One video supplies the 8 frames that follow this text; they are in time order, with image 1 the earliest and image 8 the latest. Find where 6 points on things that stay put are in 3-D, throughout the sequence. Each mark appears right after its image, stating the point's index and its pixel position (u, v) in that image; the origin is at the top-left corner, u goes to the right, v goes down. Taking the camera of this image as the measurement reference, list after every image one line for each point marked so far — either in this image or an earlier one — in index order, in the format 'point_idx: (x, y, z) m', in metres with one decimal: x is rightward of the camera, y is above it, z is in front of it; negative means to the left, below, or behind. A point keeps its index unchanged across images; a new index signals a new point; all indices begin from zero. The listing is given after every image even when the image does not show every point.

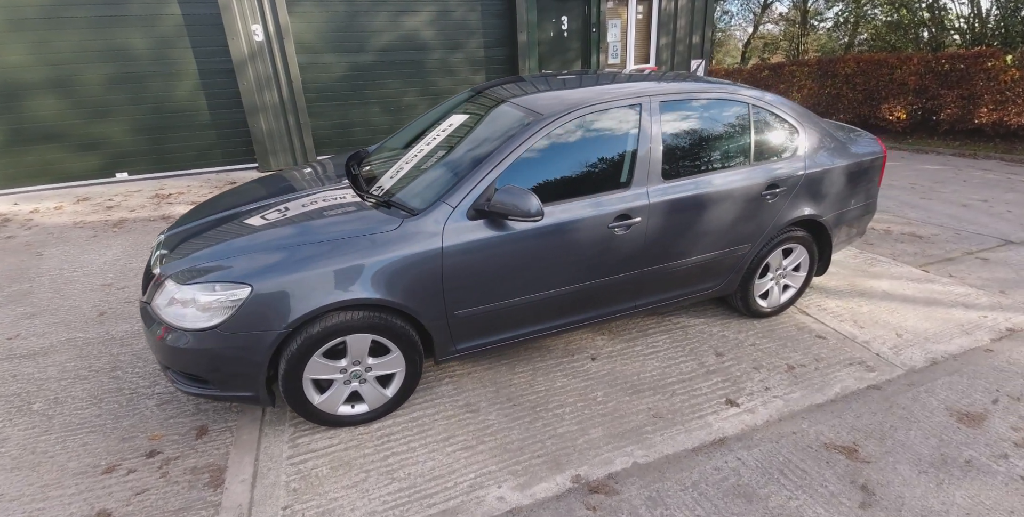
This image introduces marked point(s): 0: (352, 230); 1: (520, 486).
0: (-0.7, +0.1, +2.1) m
1: (0.0, -1.0, +2.0) m
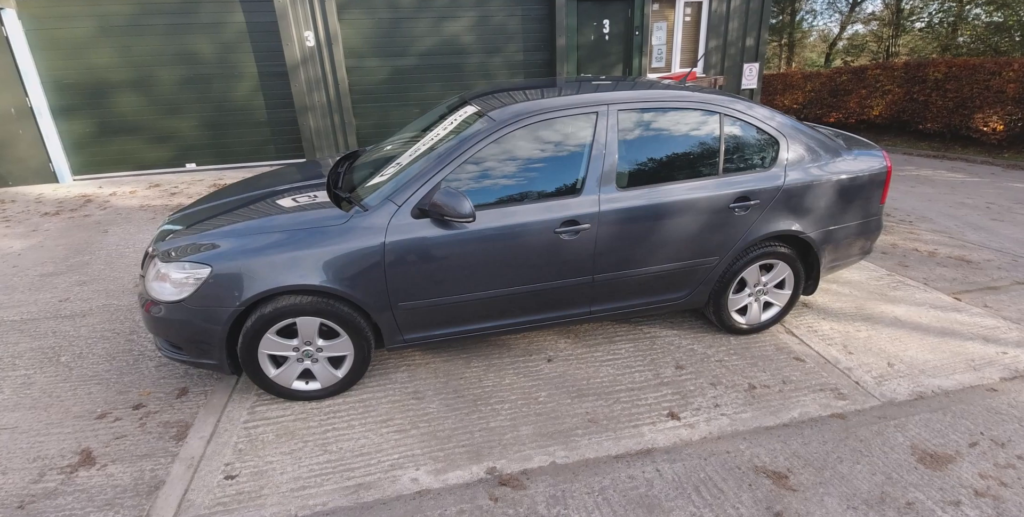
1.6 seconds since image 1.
0: (-1.0, +0.2, +2.3) m
1: (-0.3, -1.0, +2.1) m
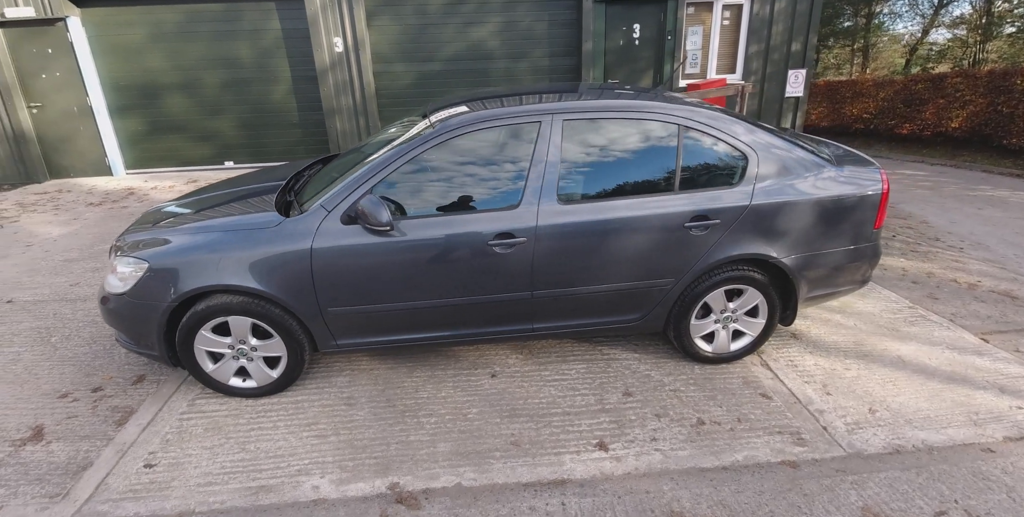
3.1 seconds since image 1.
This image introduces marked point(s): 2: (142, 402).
0: (-1.4, +0.2, +2.4) m
1: (-0.8, -1.0, +2.1) m
2: (-2.0, -0.8, +2.6) m
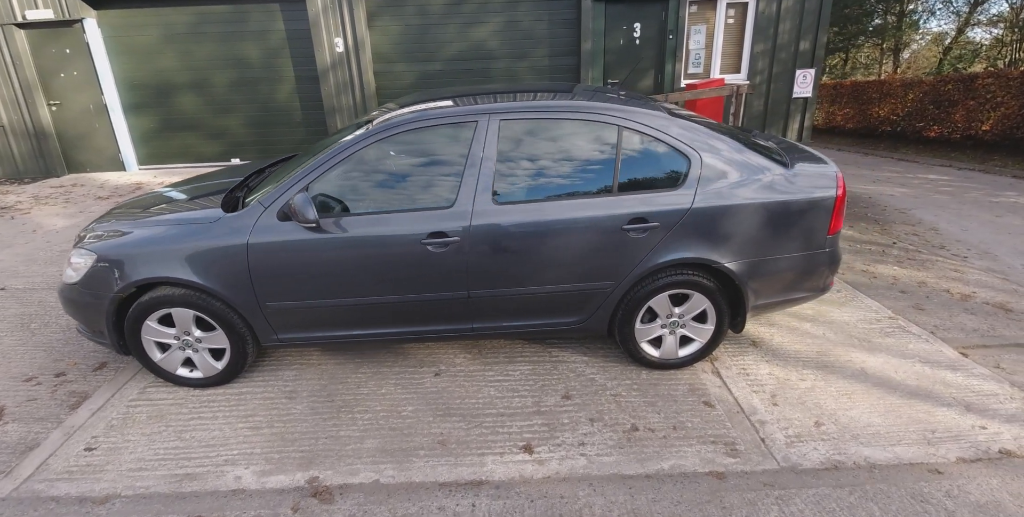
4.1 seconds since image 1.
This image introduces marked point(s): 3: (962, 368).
0: (-1.7, +0.2, +2.5) m
1: (-1.1, -1.0, +2.1) m
2: (-2.3, -0.7, +2.7) m
3: (+2.7, -0.7, +2.9) m
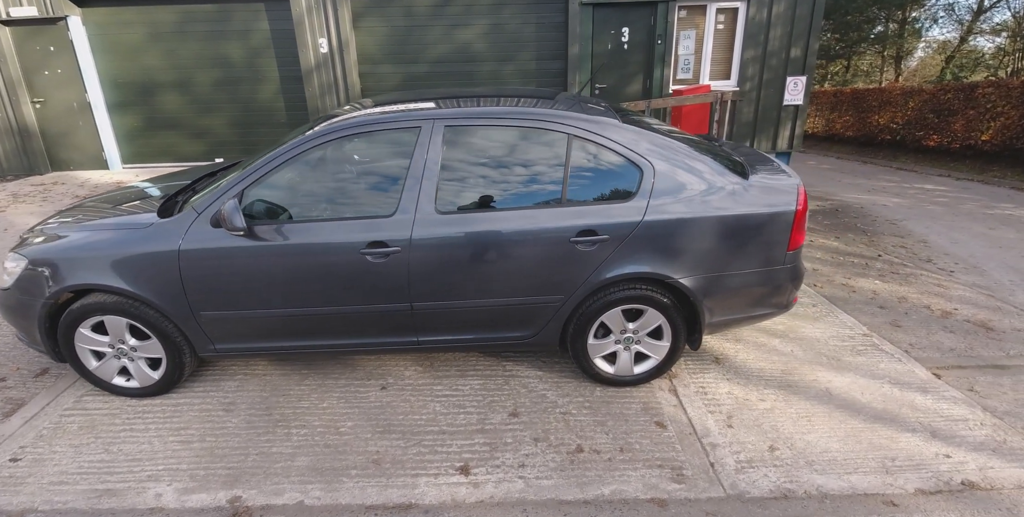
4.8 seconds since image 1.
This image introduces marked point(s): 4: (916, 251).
0: (-2.0, +0.2, +2.4) m
1: (-1.4, -1.0, +2.0) m
2: (-2.6, -0.8, +2.6) m
3: (+2.5, -0.8, +2.8) m
4: (+4.6, +0.1, +5.4) m
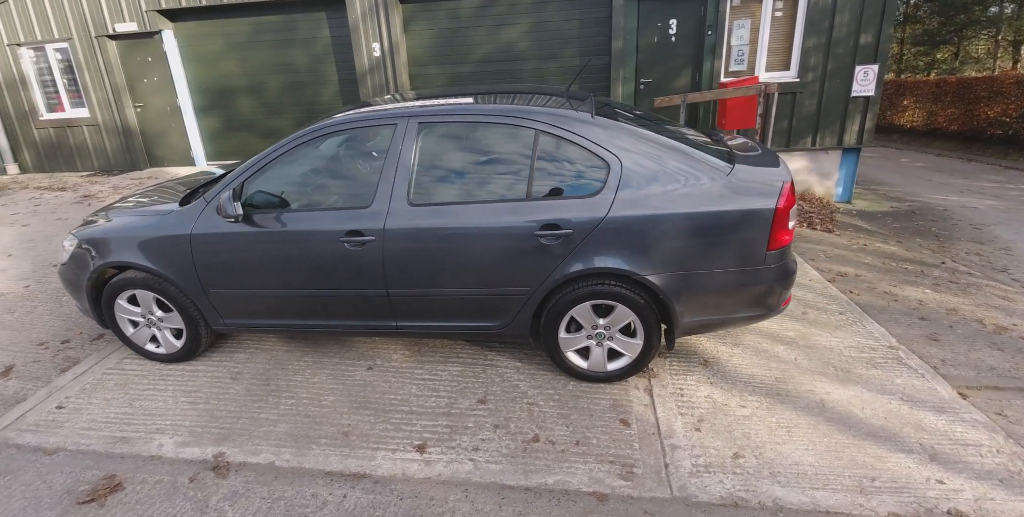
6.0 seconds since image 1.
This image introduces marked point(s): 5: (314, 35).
0: (-2.1, +0.3, +2.8) m
1: (-1.6, -0.9, +2.3) m
2: (-2.7, -0.6, +3.1) m
3: (+2.3, -0.8, +2.5) m
4: (+4.8, 0.0, +4.8) m
5: (-3.2, +3.6, +7.7) m
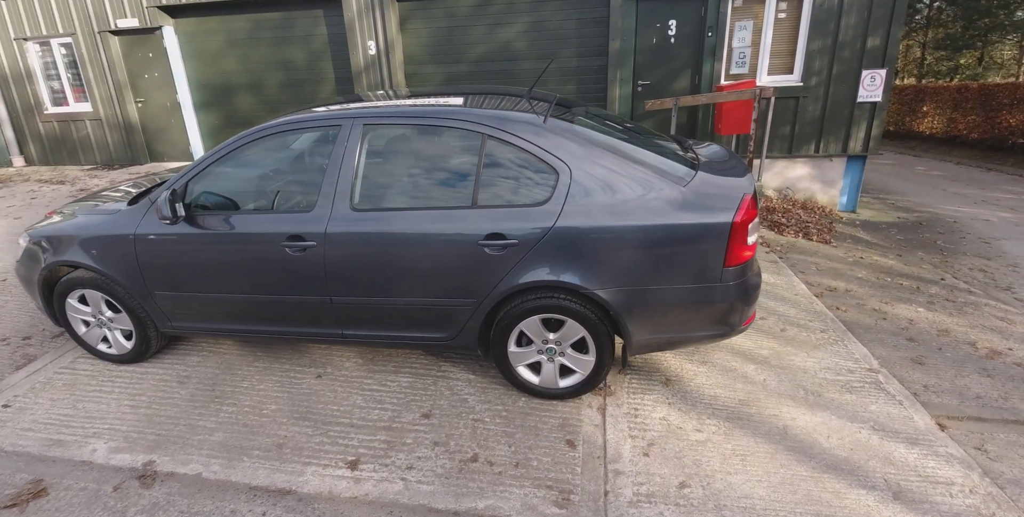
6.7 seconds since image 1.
0: (-2.3, +0.3, +2.7) m
1: (-1.9, -0.9, +2.3) m
2: (-3.0, -0.6, +3.0) m
3: (+2.0, -0.9, +2.3) m
4: (+4.6, -0.2, +4.5) m
5: (-3.3, +3.6, +7.6) m
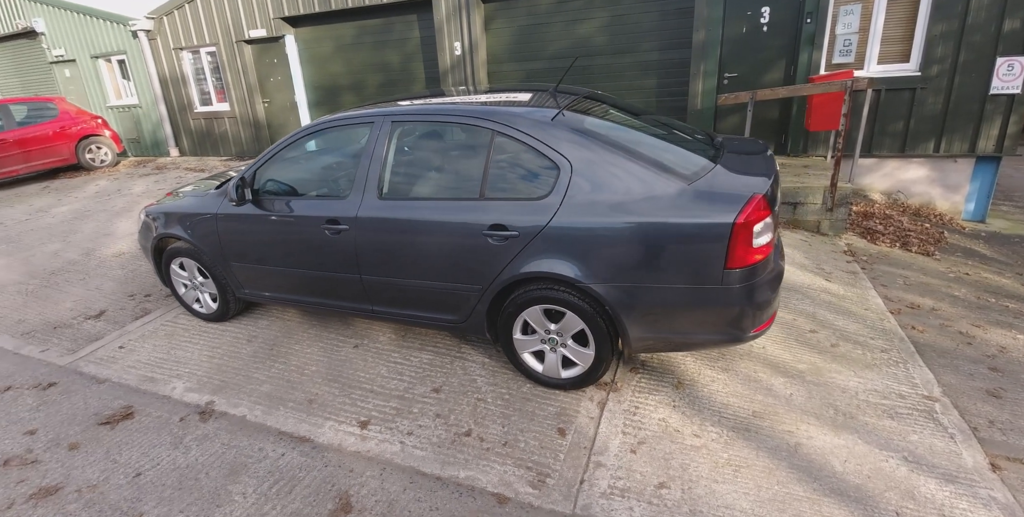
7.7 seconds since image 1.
0: (-2.2, +0.5, +3.3) m
1: (-1.9, -0.8, +2.8) m
2: (-2.8, -0.4, +3.7) m
3: (+2.0, -1.0, +2.0) m
4: (+5.0, -0.4, +3.7) m
5: (-1.9, +3.9, +8.2) m
